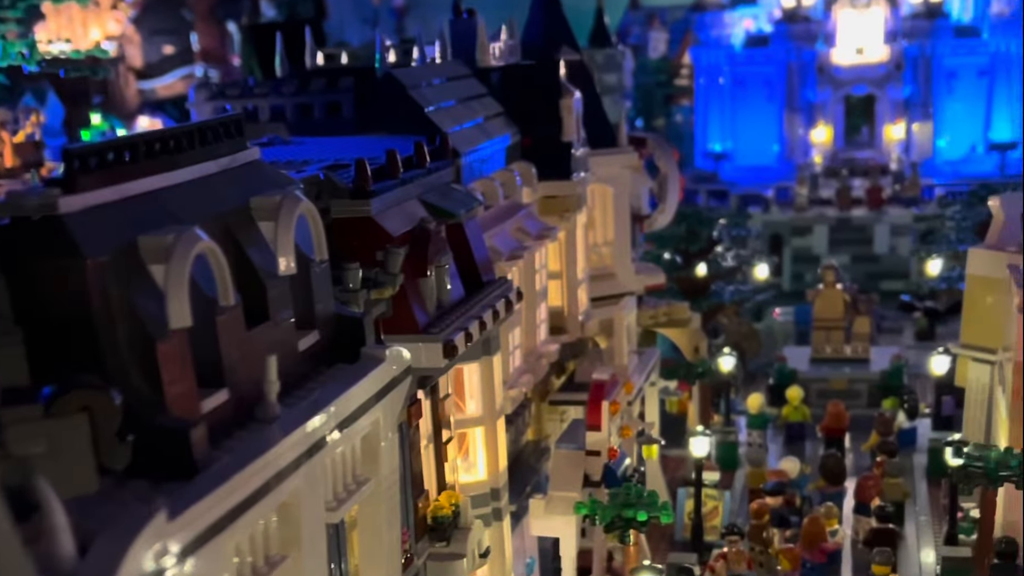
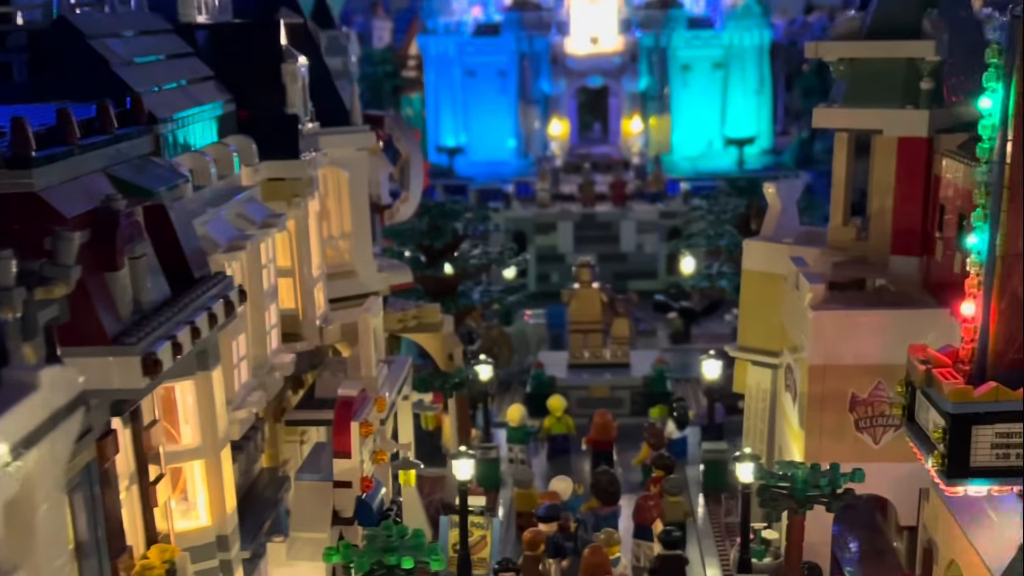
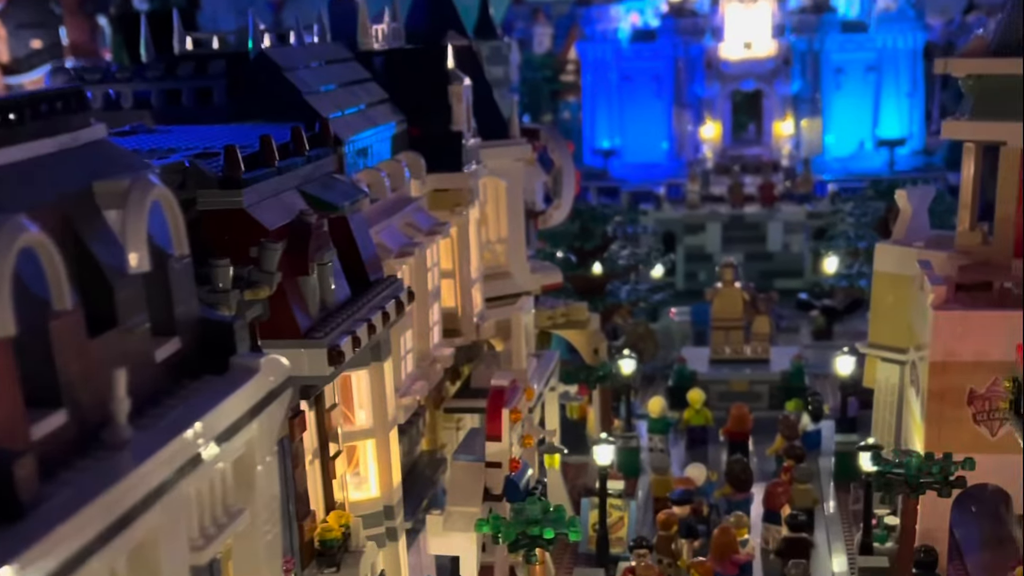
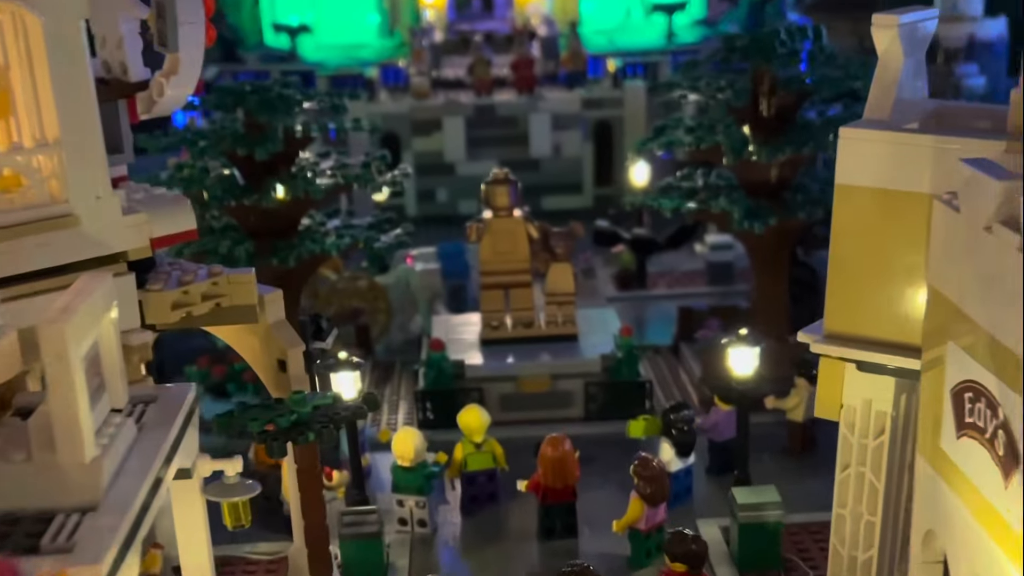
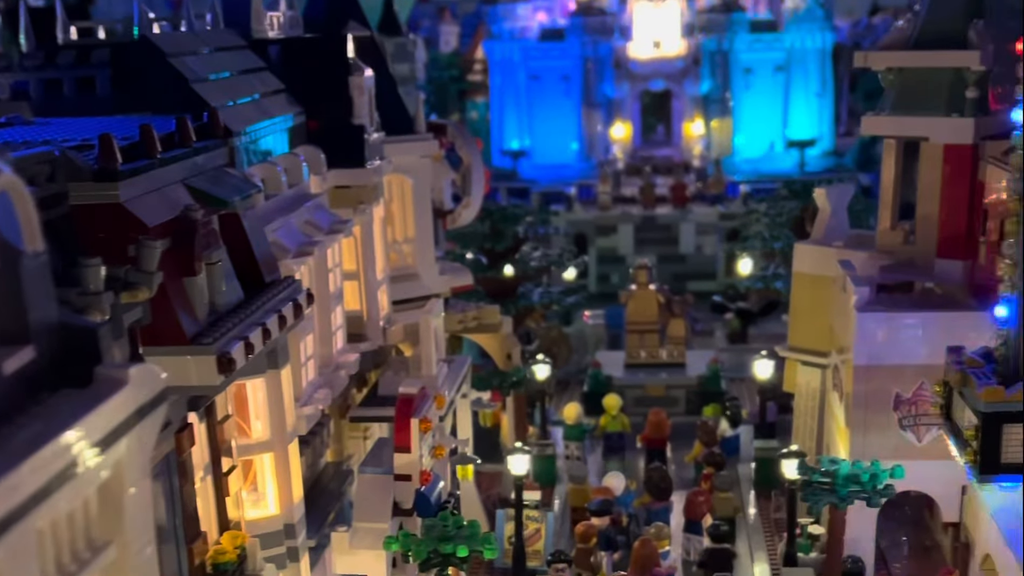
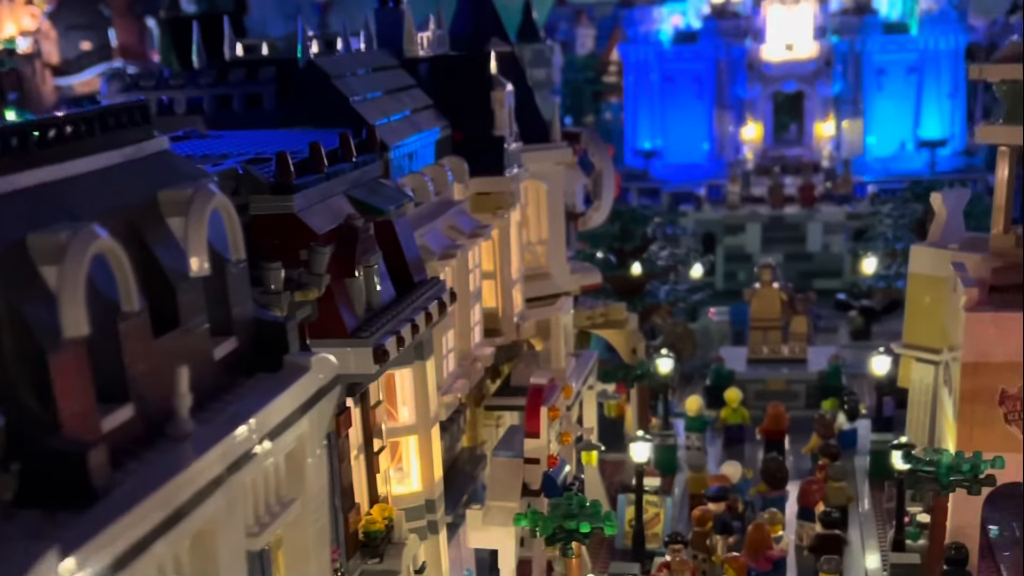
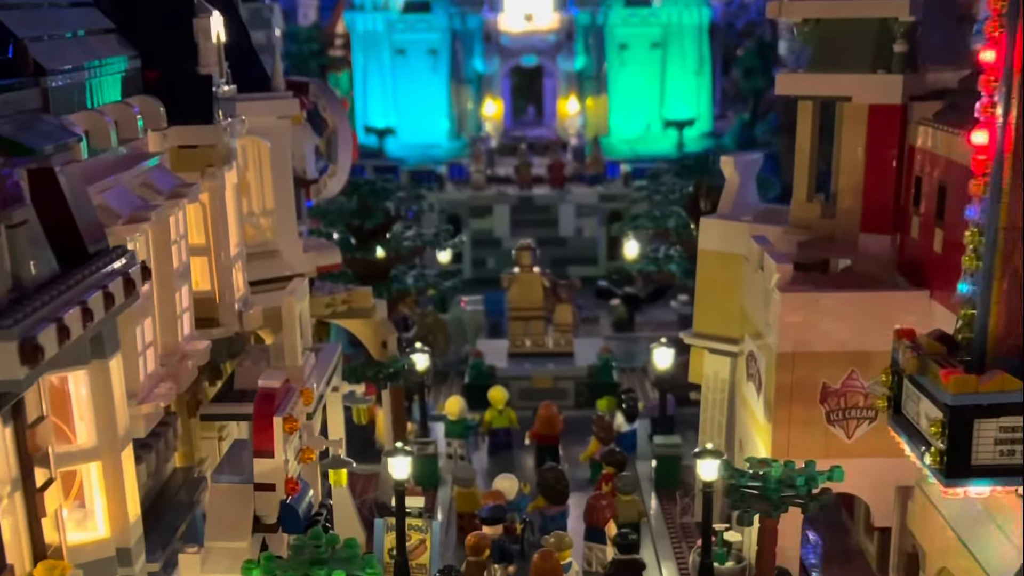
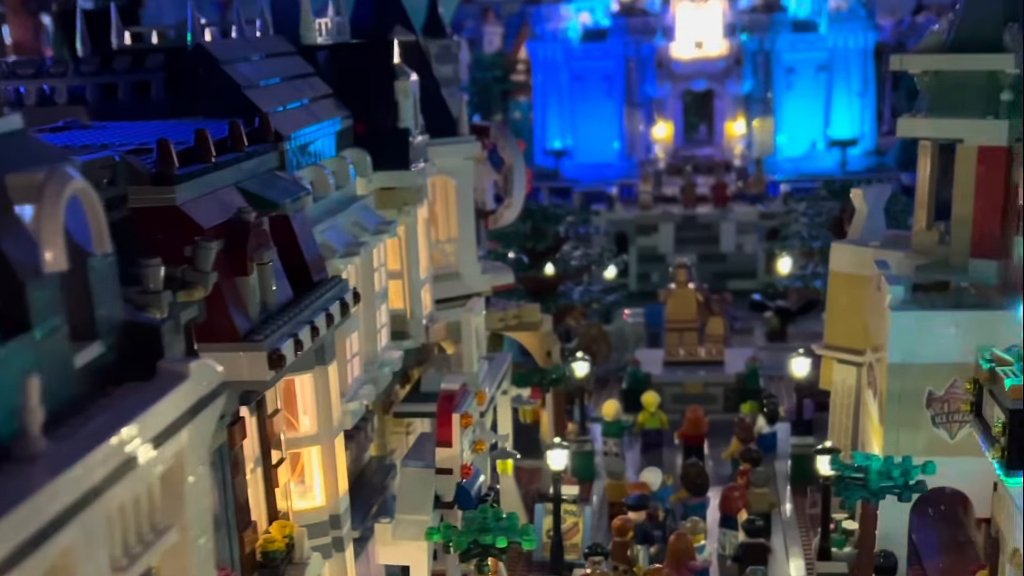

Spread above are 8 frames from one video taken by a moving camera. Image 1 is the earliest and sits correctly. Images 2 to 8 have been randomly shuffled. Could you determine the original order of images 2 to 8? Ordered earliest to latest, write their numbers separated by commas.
6, 3, 8, 5, 2, 7, 4
